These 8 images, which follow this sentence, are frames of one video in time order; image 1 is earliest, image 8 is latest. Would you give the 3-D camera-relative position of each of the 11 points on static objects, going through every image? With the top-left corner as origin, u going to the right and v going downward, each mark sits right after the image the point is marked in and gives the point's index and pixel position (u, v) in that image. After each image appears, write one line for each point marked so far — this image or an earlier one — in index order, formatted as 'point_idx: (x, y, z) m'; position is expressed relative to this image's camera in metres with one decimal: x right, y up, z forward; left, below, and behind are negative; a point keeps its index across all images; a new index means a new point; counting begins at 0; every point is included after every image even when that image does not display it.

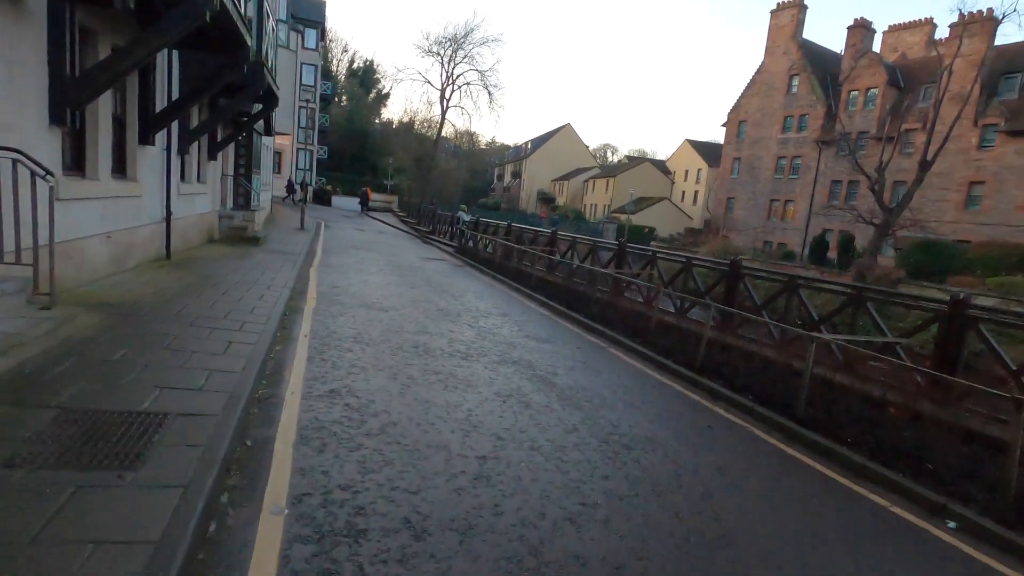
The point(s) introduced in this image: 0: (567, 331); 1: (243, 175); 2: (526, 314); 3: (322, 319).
0: (+1.3, -1.0, +11.9) m
1: (-9.7, +4.0, +19.2) m
2: (+0.4, -0.7, +13.3) m
3: (-3.2, -0.5, +9.1) m
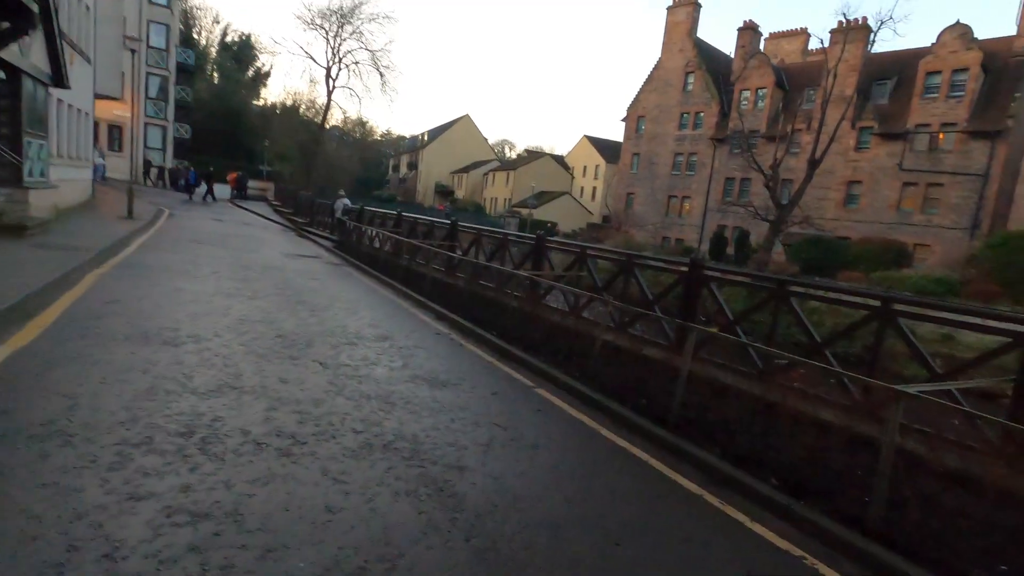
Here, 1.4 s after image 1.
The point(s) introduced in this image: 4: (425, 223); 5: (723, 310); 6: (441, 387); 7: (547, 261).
0: (-0.5, -1.2, +8.4) m
1: (-12.7, +3.8, +13.5) m
2: (-1.6, -0.9, +9.7) m
3: (-4.5, -0.8, +4.8) m
4: (-3.0, +2.2, +18.4) m
5: (+3.4, -0.4, +8.6) m
6: (-0.9, -1.2, +6.6) m
7: (+0.8, +0.6, +12.7) m
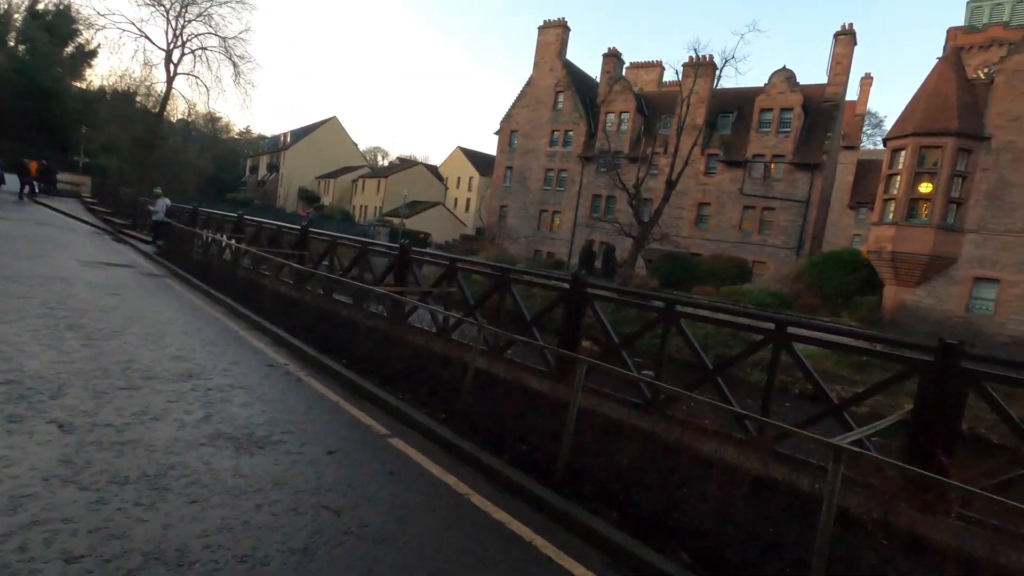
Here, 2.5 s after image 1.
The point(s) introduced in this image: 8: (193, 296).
0: (-2.3, -1.4, +6.6) m
1: (-15.4, +3.5, +8.9) m
2: (-3.7, -1.1, +7.6) m
3: (-5.4, -1.0, +2.2) m
4: (-7.1, +1.8, +15.9) m
5: (+1.4, -0.6, +7.8) m
6: (-2.3, -1.5, +4.8) m
7: (-2.1, +0.3, +11.1) m
8: (-8.2, -0.2, +13.8) m
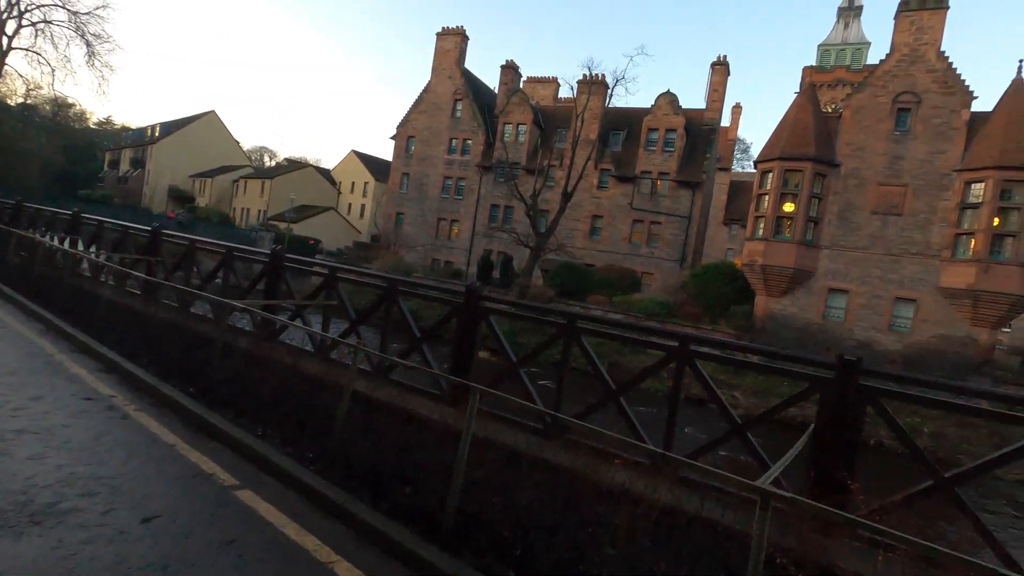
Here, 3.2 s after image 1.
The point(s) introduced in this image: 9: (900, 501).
0: (-3.5, -1.6, +5.3) m
1: (-16.8, +3.3, +5.1) m
2: (-5.1, -1.3, +6.0) m
3: (-5.7, -1.0, +0.4) m
4: (-10.0, +1.5, +13.5) m
5: (-0.1, -0.8, +7.1) m
6: (-3.2, -1.6, +3.5) m
7: (-4.2, +0.1, +9.8) m
8: (-10.6, -0.4, +11.3) m
9: (+3.3, -1.8, +4.6) m
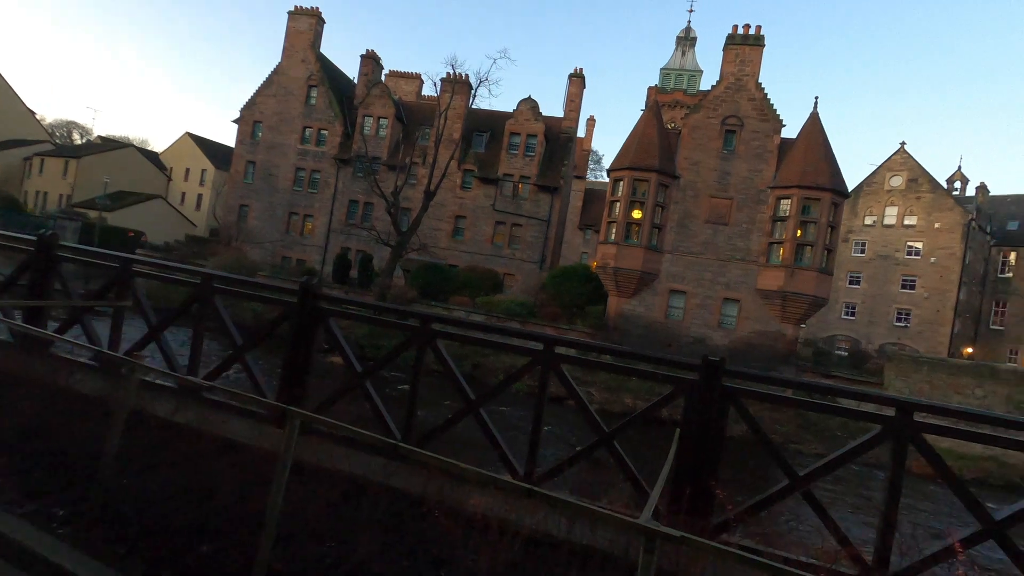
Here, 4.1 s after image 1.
0: (-4.7, -1.5, +3.5) m
1: (-17.5, +3.4, 0.0) m
2: (-6.4, -1.2, +3.7) m
3: (-5.6, -1.0, -1.8) m
4: (-13.0, +1.5, +9.8) m
5: (-1.9, -0.8, +6.1) m
6: (-3.9, -1.5, +1.8) m
7: (-6.5, +0.1, +7.7) m
8: (-13.1, -0.3, +7.5) m
9: (+2.1, -1.8, +4.5) m
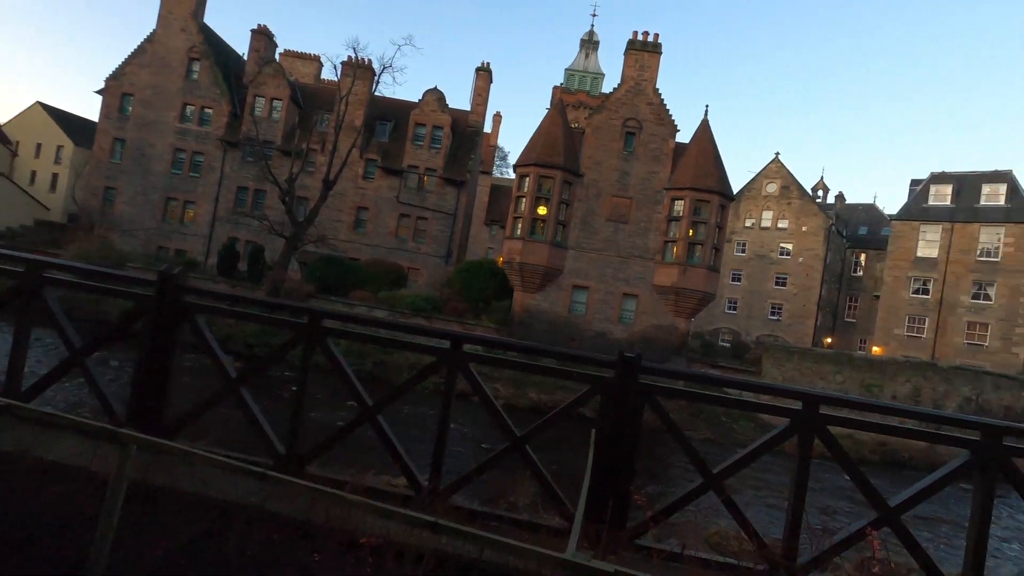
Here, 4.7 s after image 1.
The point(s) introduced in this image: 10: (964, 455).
0: (-5.2, -1.4, +2.1) m
1: (-17.2, +3.5, -3.6) m
2: (-6.9, -1.2, +2.1) m
3: (-5.1, -0.9, -3.2) m
4: (-14.5, +1.7, +6.9) m
5: (-2.9, -0.7, +5.2) m
6: (-4.1, -1.5, +0.7) m
7: (-7.6, +0.2, +6.0) m
8: (-14.1, -0.2, +4.6) m
9: (+1.3, -1.8, +4.4) m
10: (+3.5, -1.3, +4.2) m
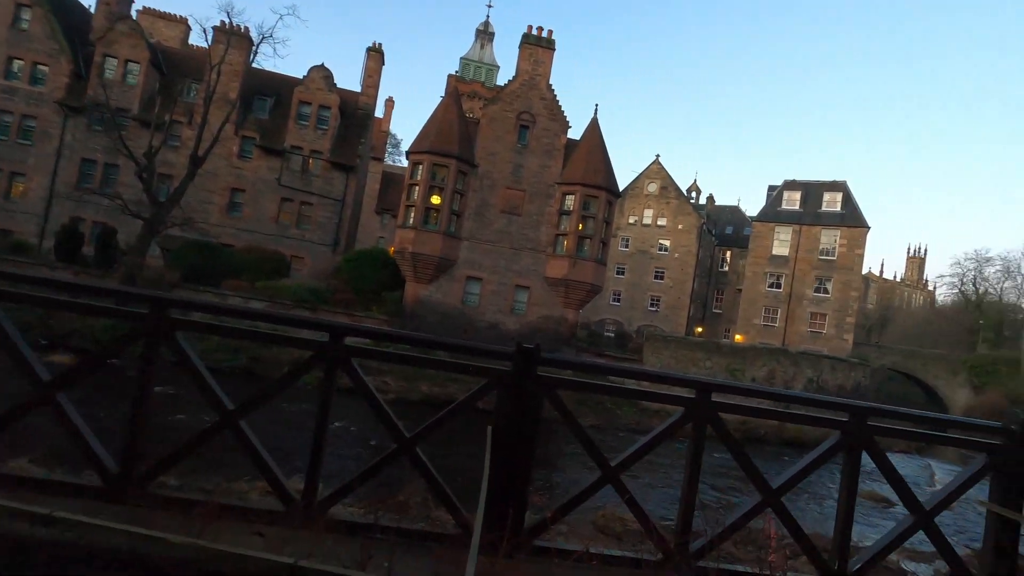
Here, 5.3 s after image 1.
0: (-5.5, -1.3, +0.7) m
1: (-16.1, +3.6, -7.3) m
2: (-7.2, -1.0, +0.4) m
3: (-4.3, -0.9, -4.5) m
4: (-15.5, +1.9, +3.5) m
5: (-3.8, -0.6, +4.2) m
6: (-4.2, -1.4, -0.5) m
7: (-8.6, +0.4, +4.0) m
8: (-14.7, 0.0, +1.4) m
9: (+0.5, -1.7, +4.2) m
10: (+2.7, -1.2, +4.5) m
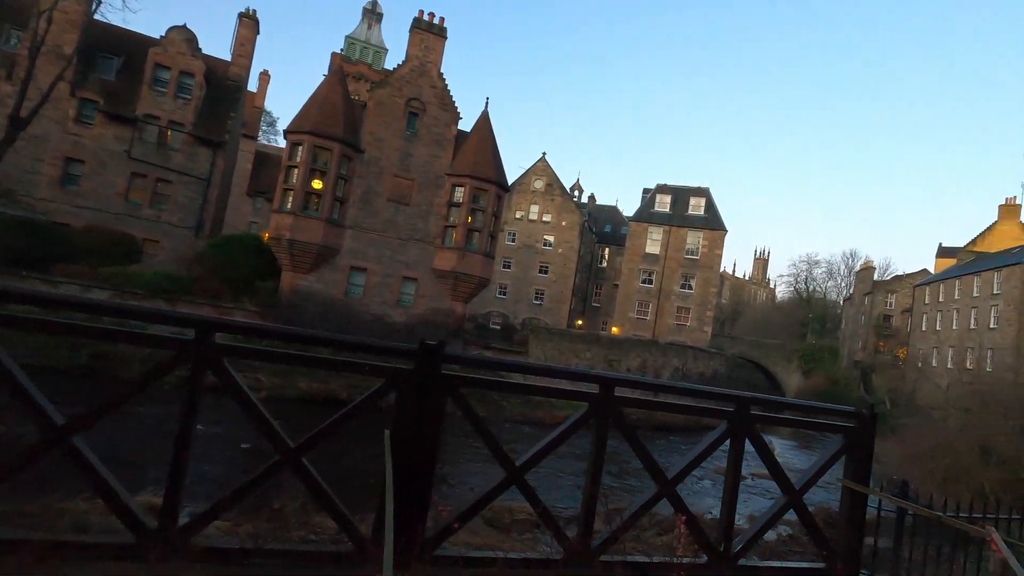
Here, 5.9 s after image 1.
0: (-5.4, -1.2, -0.7) m
1: (-13.9, +3.7, -10.8) m
2: (-6.9, -0.9, -1.4) m
3: (-3.1, -0.9, -5.5) m
4: (-15.7, +2.2, 0.0) m
5: (-4.4, -0.4, +3.1) m
6: (-3.8, -1.3, -1.6) m
7: (-9.1, +0.6, +1.8) m
8: (-14.5, +0.2, -2.0) m
9: (-0.3, -1.6, +4.0) m
10: (+1.8, -1.2, +4.7) m
